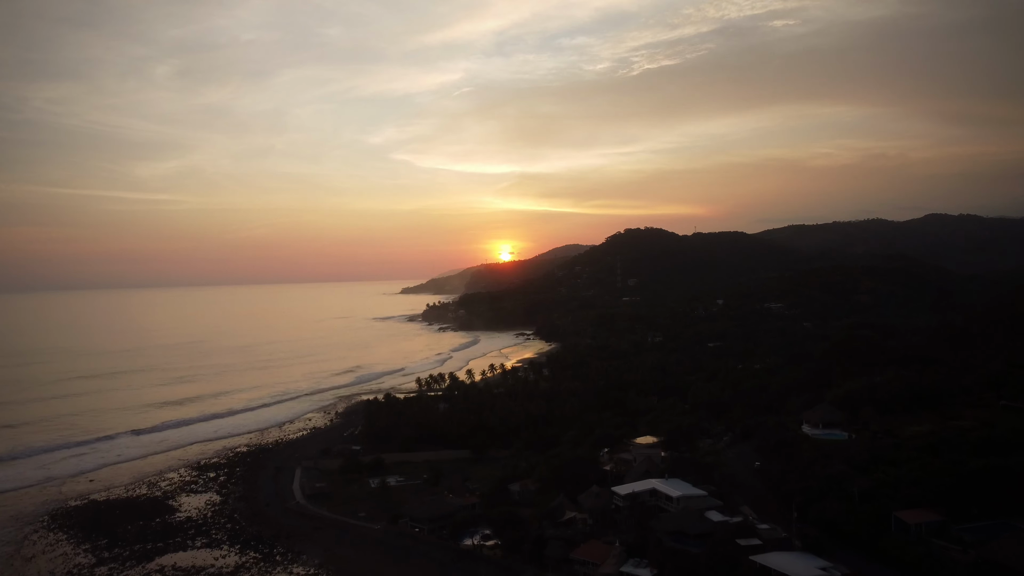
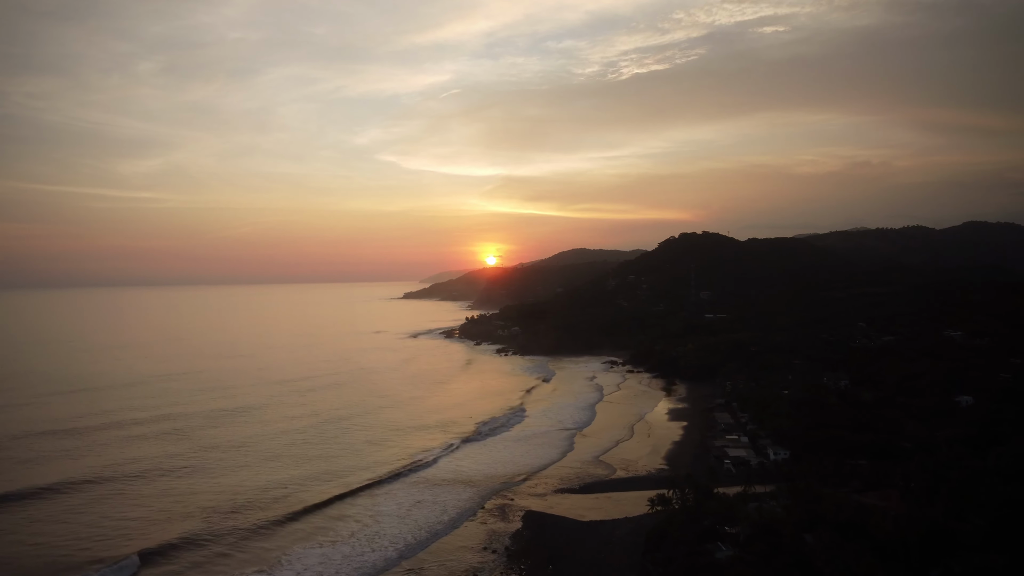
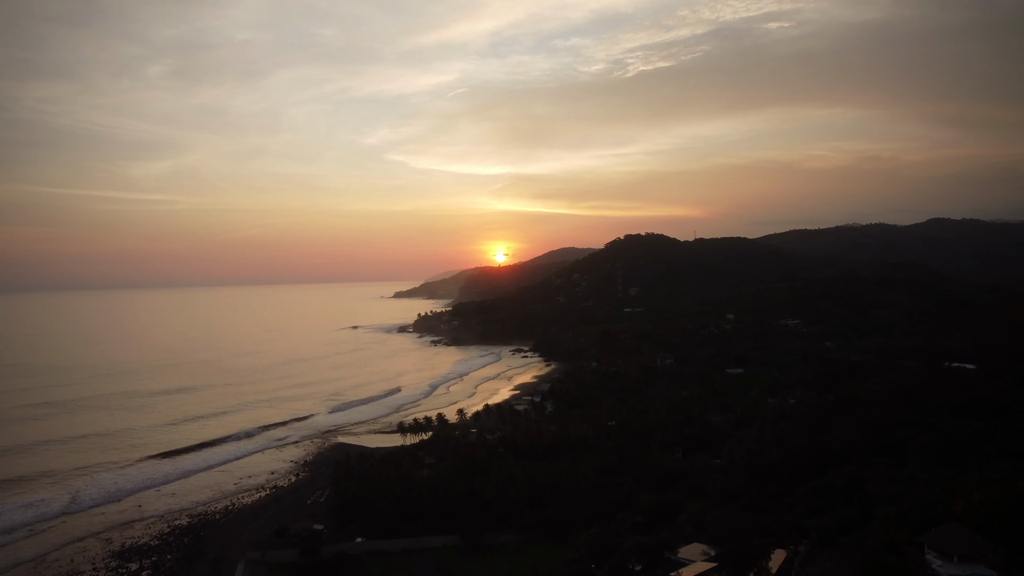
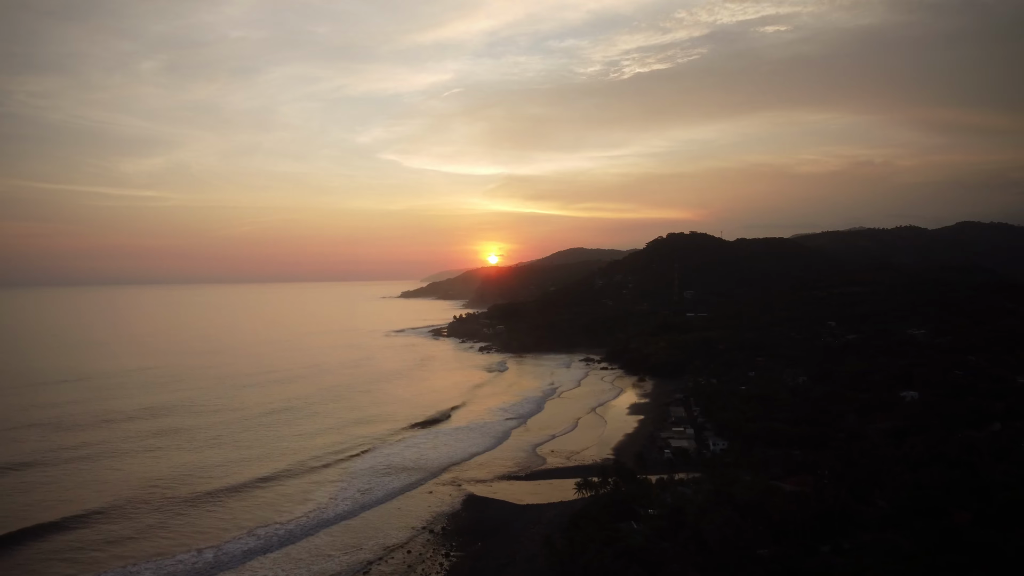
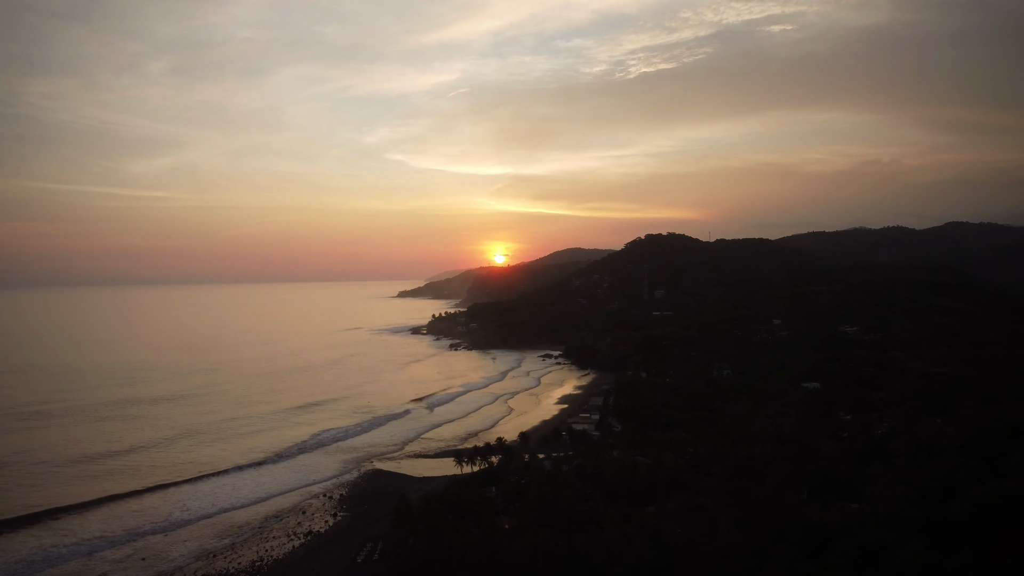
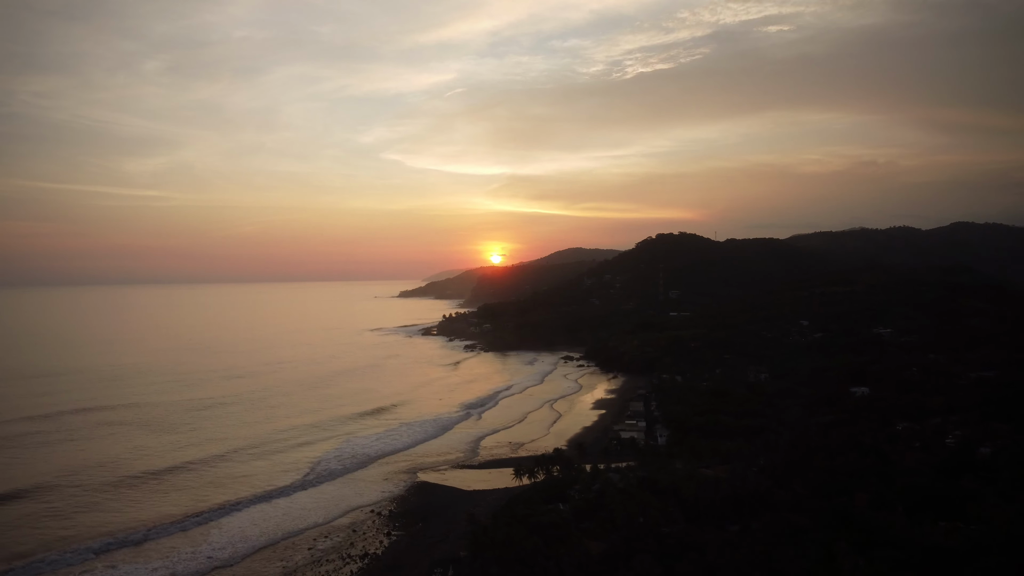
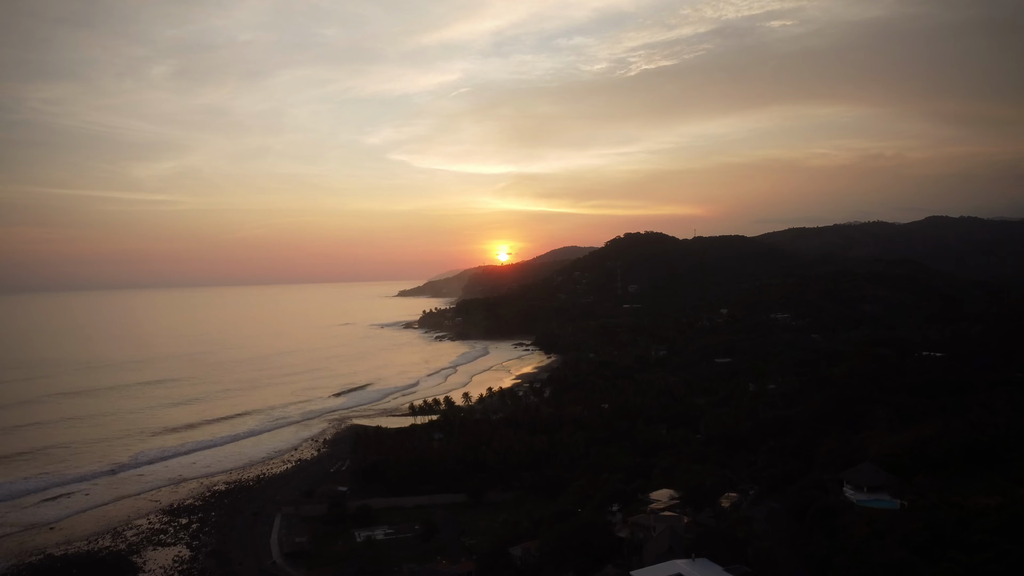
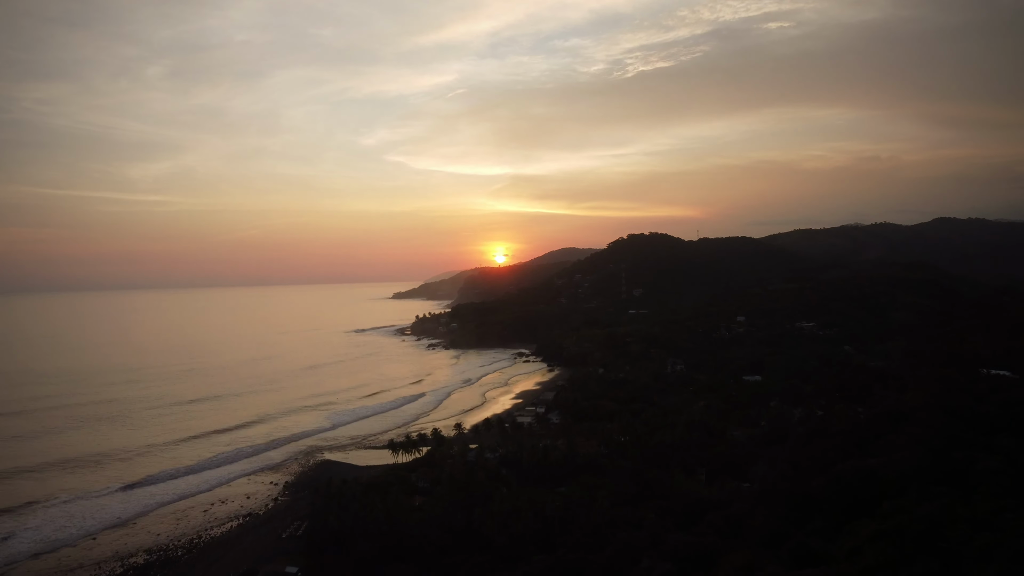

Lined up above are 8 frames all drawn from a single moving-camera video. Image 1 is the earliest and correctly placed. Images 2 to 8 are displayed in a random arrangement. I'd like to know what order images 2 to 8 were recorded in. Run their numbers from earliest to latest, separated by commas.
7, 3, 8, 5, 6, 4, 2
